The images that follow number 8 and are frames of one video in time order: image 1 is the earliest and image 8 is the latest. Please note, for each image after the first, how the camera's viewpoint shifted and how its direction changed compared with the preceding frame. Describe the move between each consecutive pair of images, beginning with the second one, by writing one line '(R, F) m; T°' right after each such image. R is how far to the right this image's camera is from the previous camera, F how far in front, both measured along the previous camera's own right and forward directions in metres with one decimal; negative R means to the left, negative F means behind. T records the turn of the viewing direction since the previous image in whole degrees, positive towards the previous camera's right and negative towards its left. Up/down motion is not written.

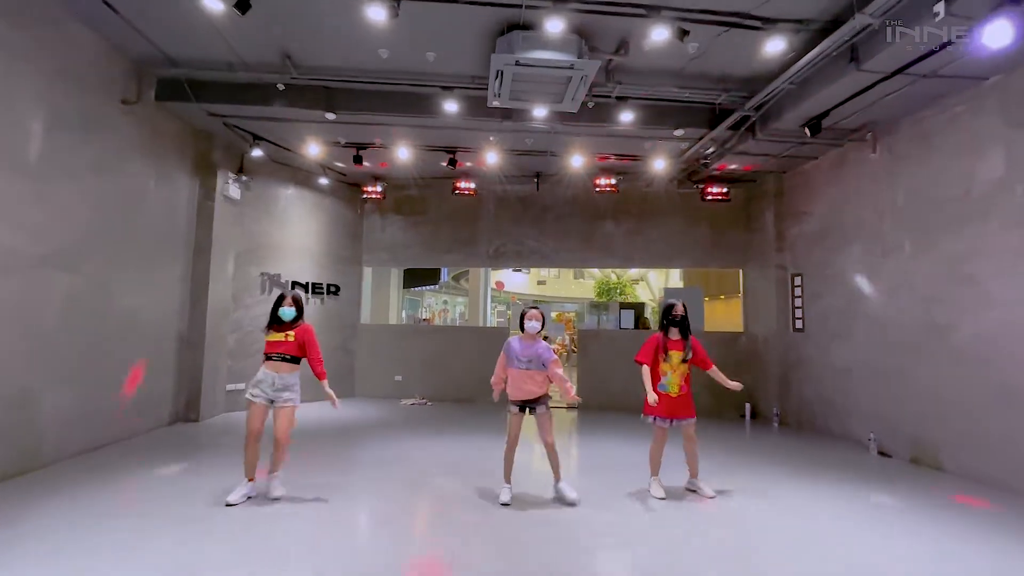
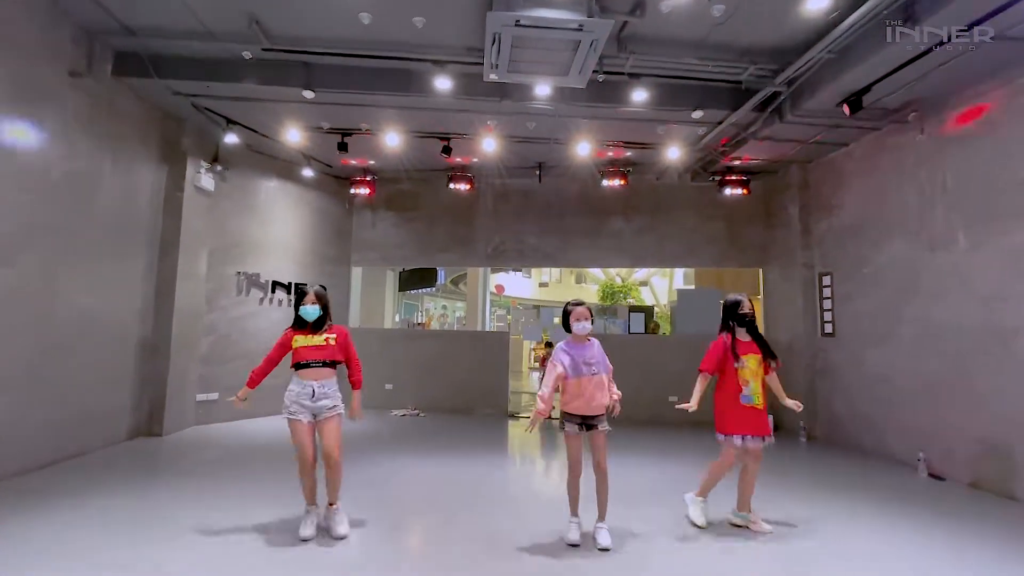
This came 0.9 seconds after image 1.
(0.0, +0.6) m; 0°
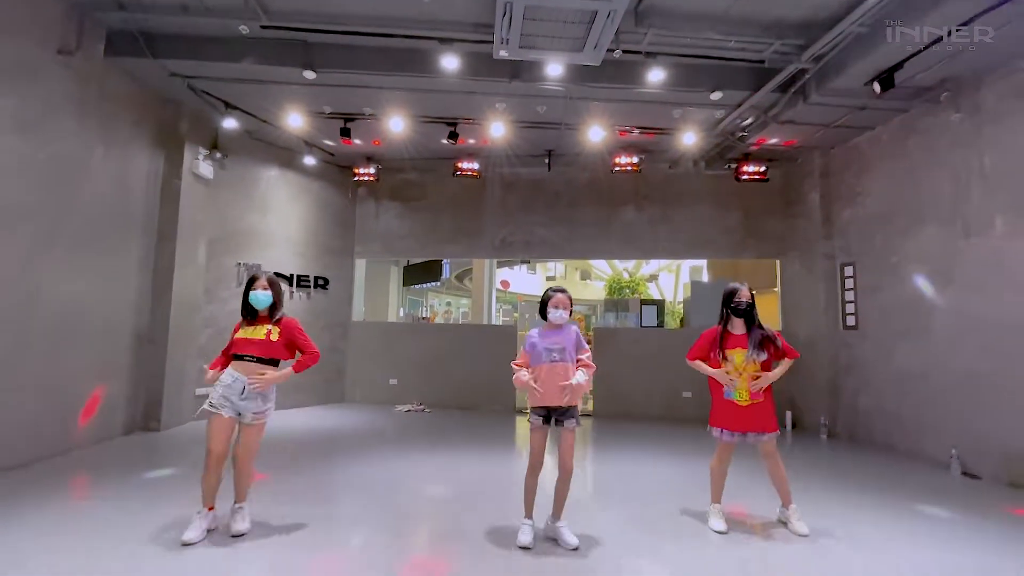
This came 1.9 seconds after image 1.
(-0.1, +0.2) m; 0°
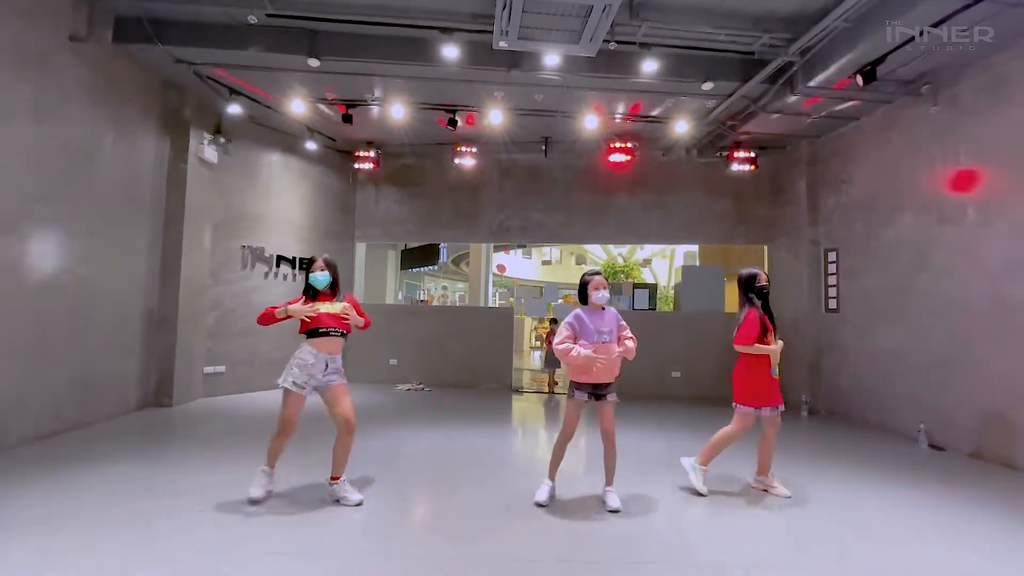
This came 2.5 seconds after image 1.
(0.0, -0.2) m; +1°
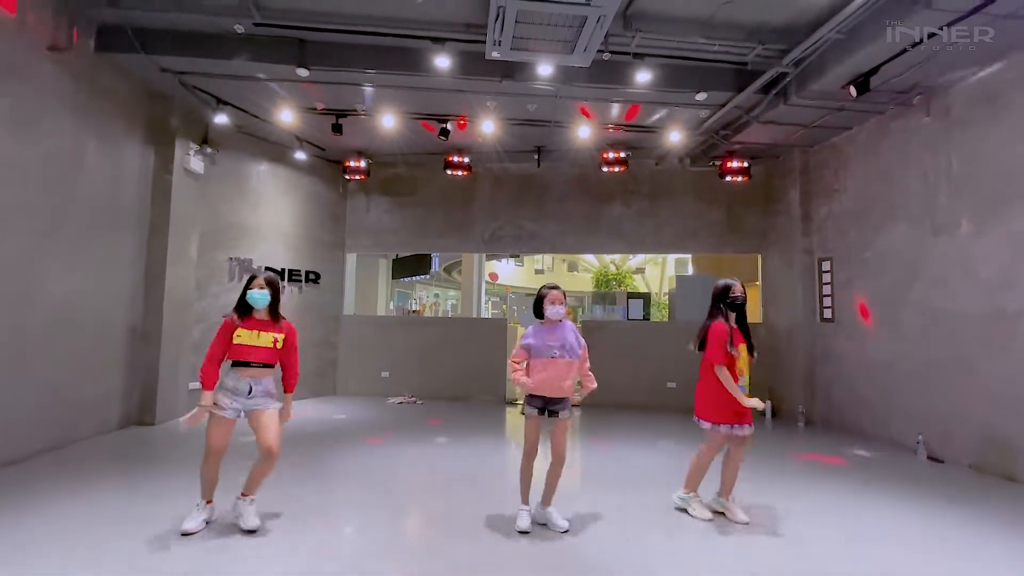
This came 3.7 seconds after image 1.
(0.0, +0.1) m; +1°
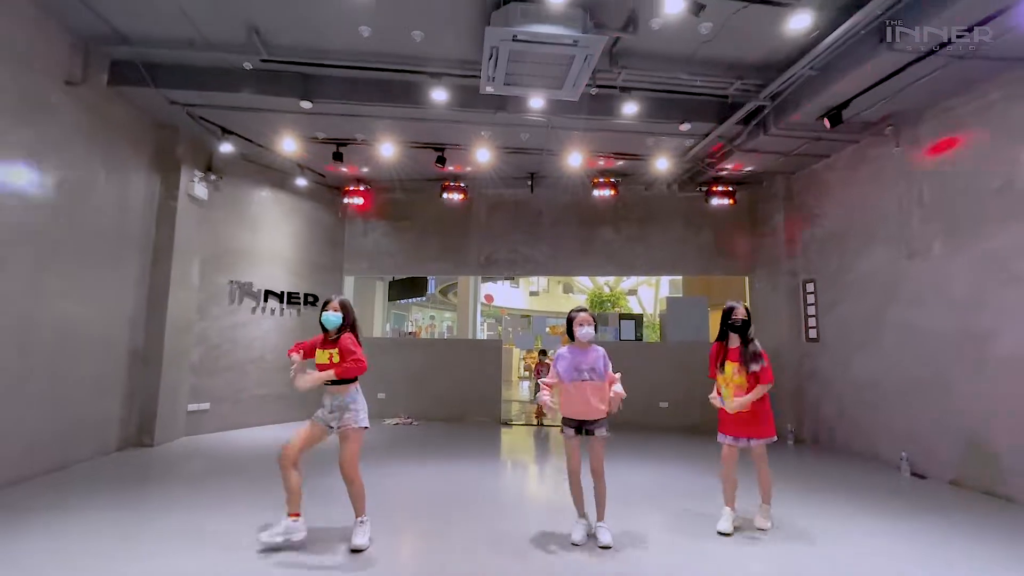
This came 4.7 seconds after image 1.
(0.0, -0.2) m; 0°
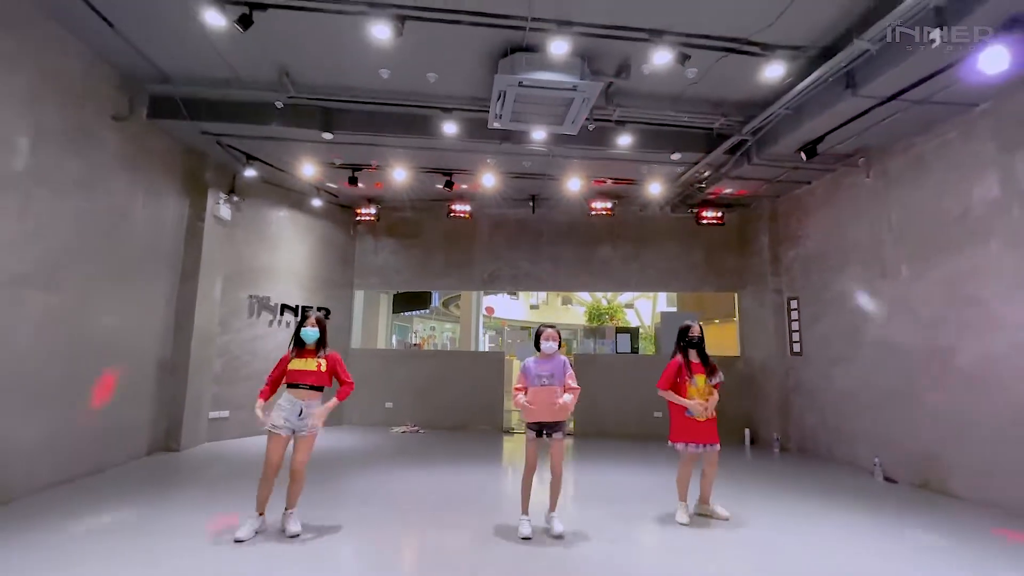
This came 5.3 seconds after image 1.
(-0.1, -0.4) m; 0°
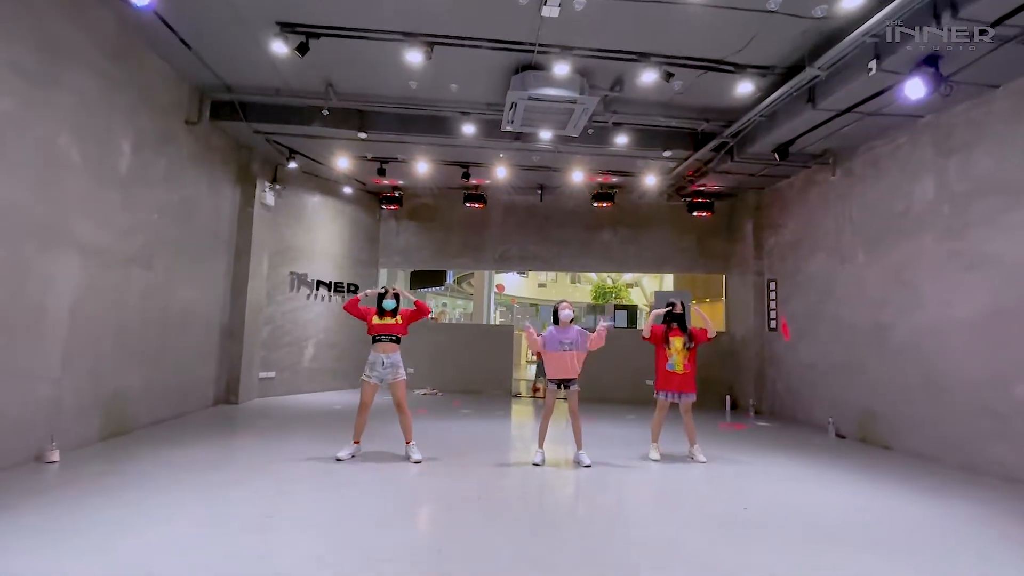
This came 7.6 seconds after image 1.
(0.0, -0.9) m; -1°
